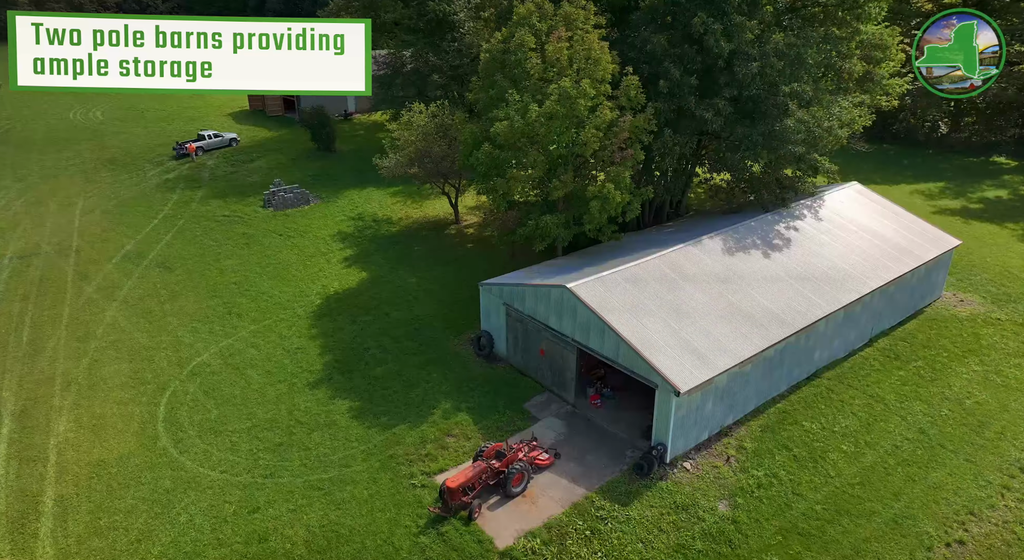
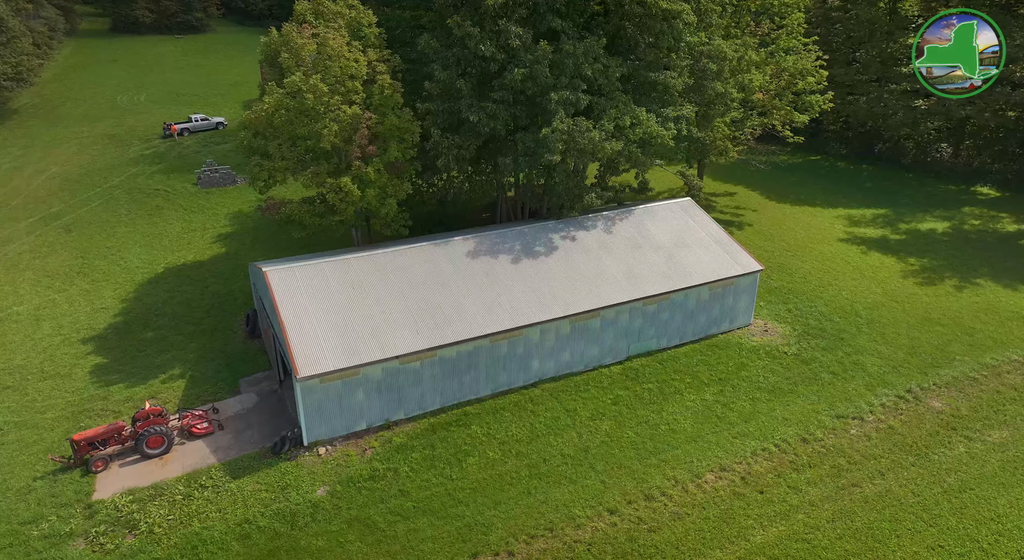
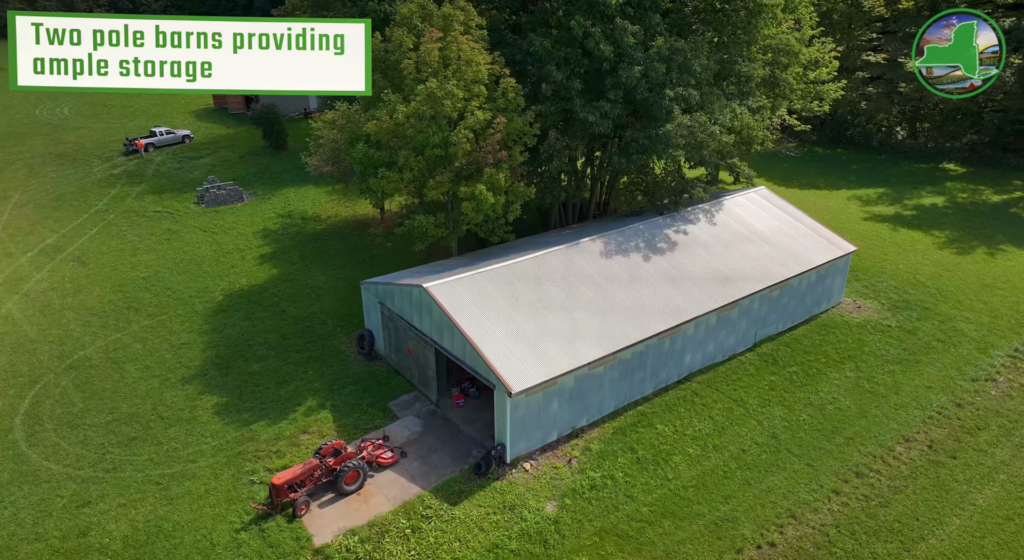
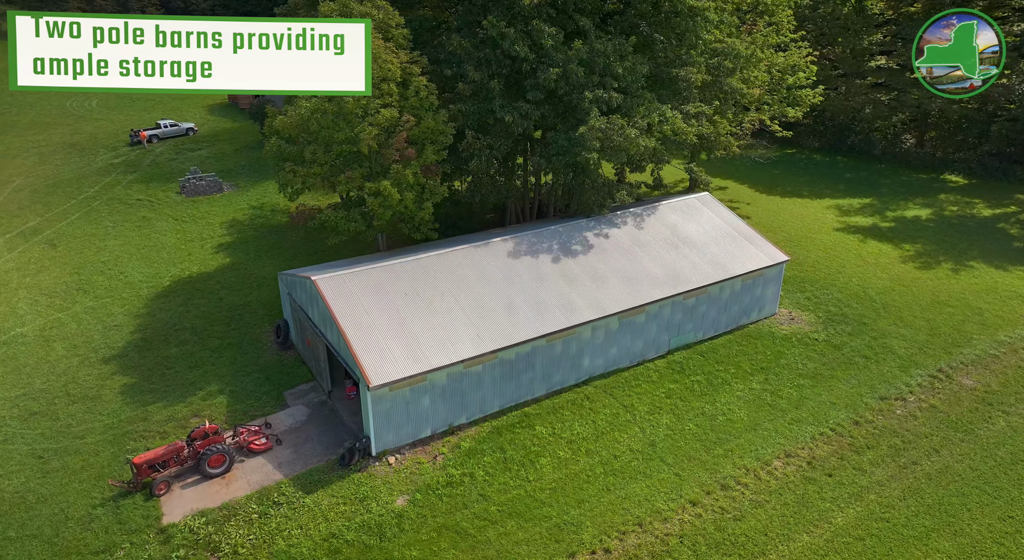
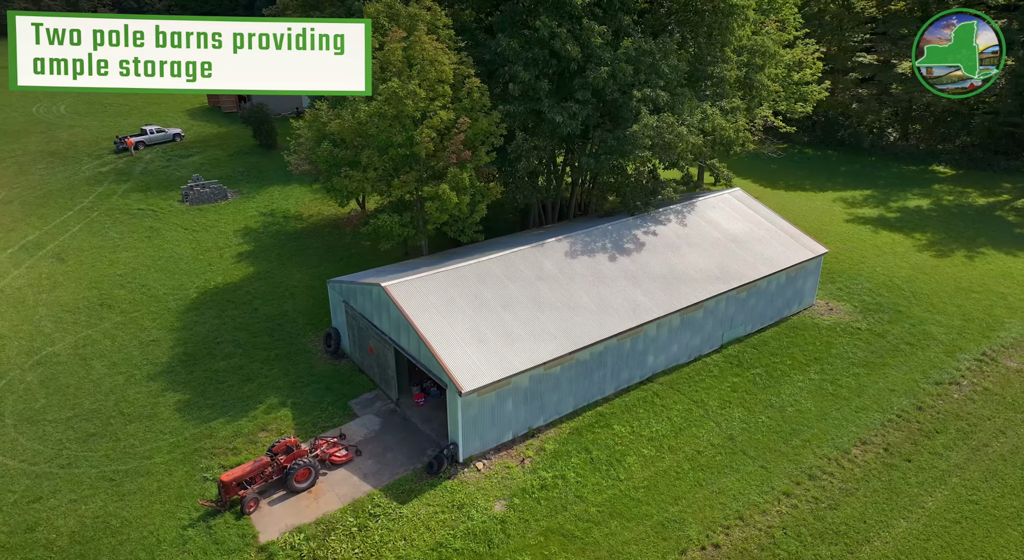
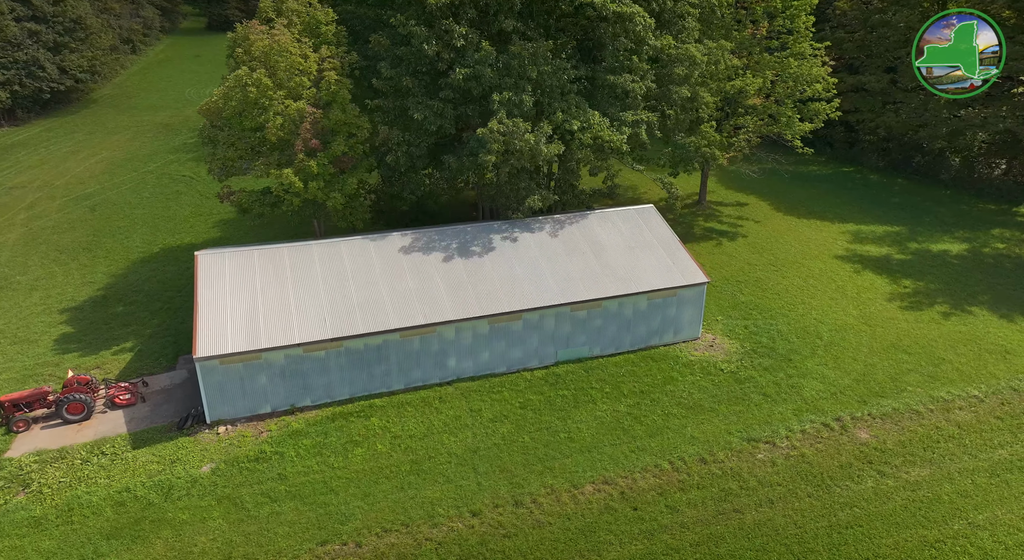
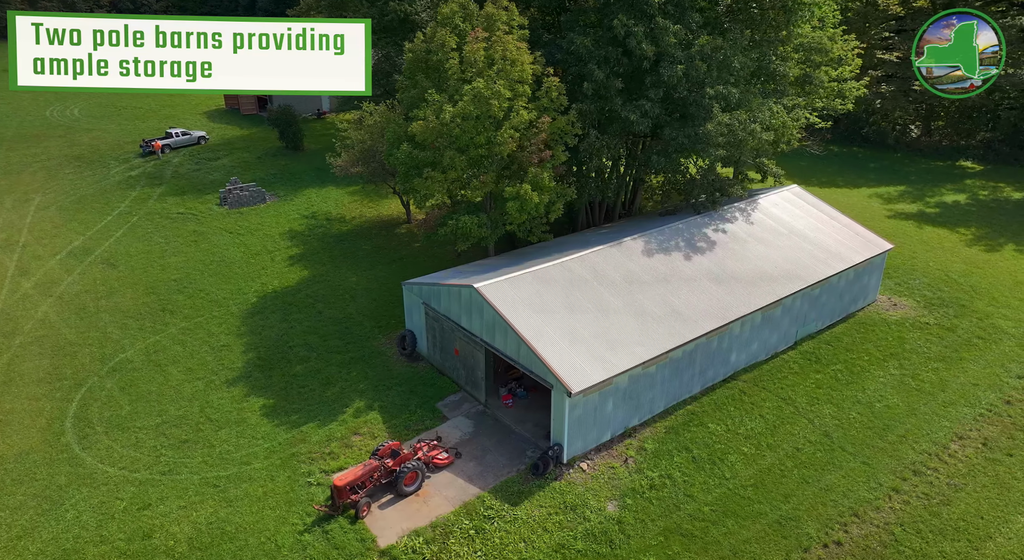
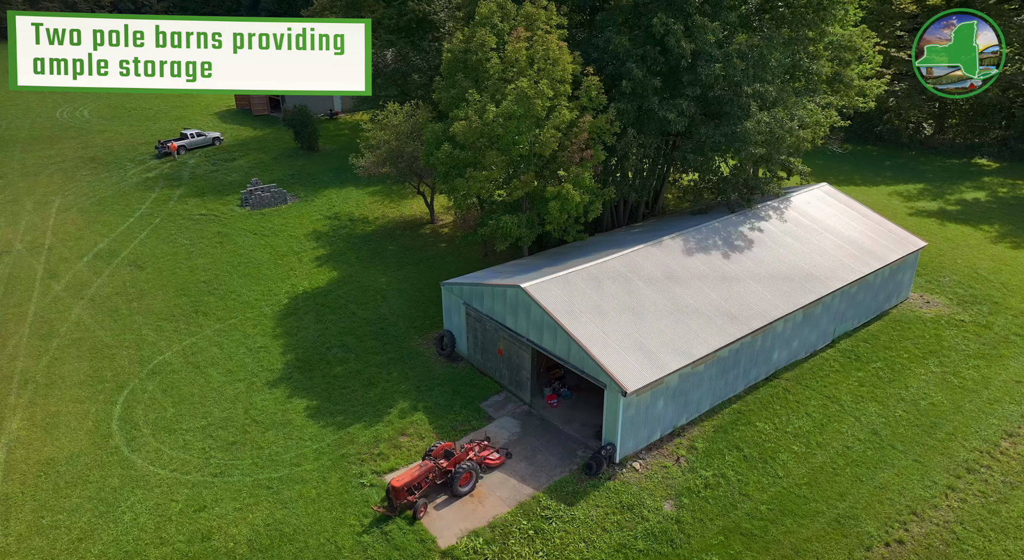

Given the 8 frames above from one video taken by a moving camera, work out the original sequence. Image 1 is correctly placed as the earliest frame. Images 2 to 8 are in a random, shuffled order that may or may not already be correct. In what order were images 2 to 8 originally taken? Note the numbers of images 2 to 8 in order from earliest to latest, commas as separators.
8, 7, 3, 5, 4, 2, 6
